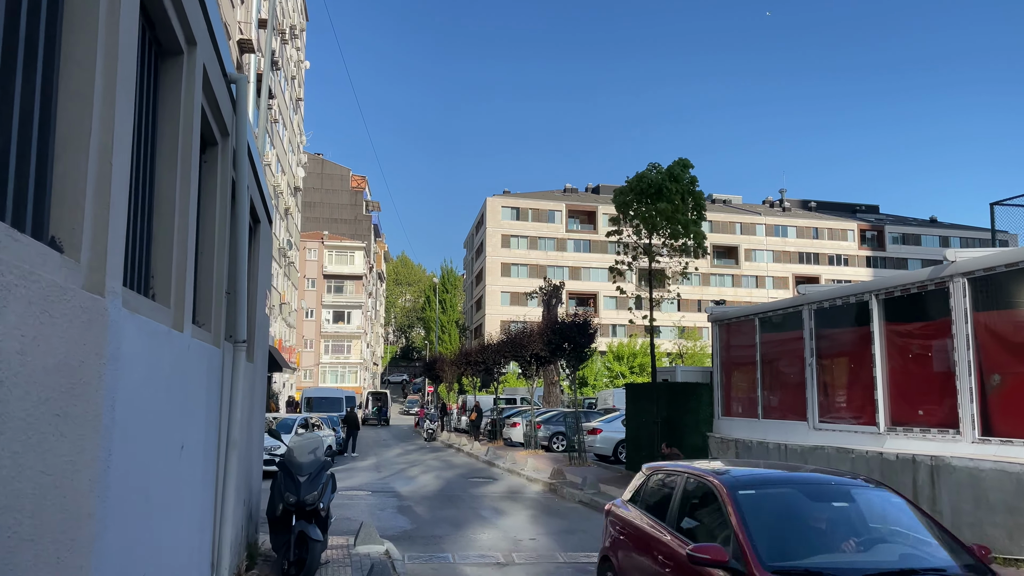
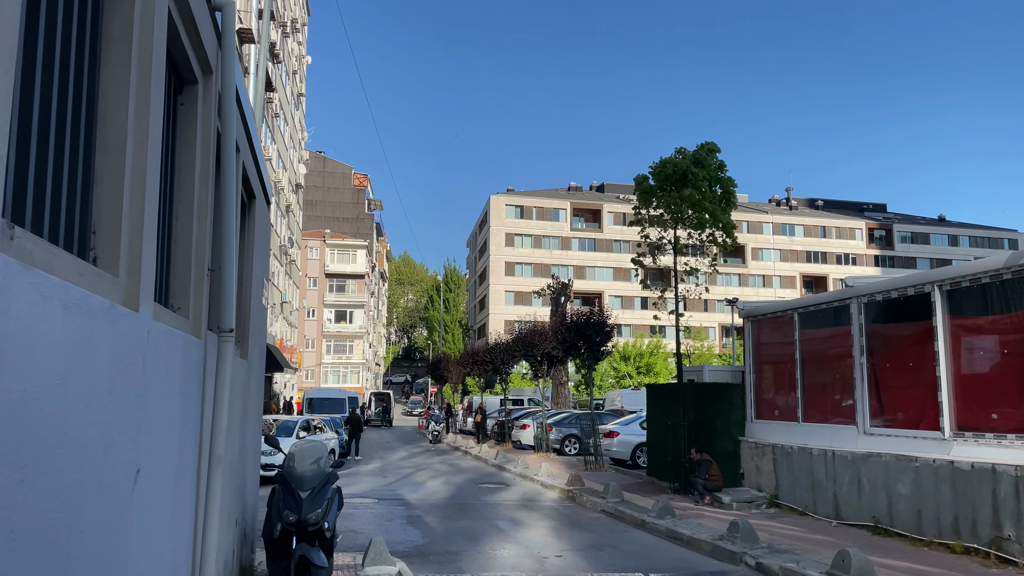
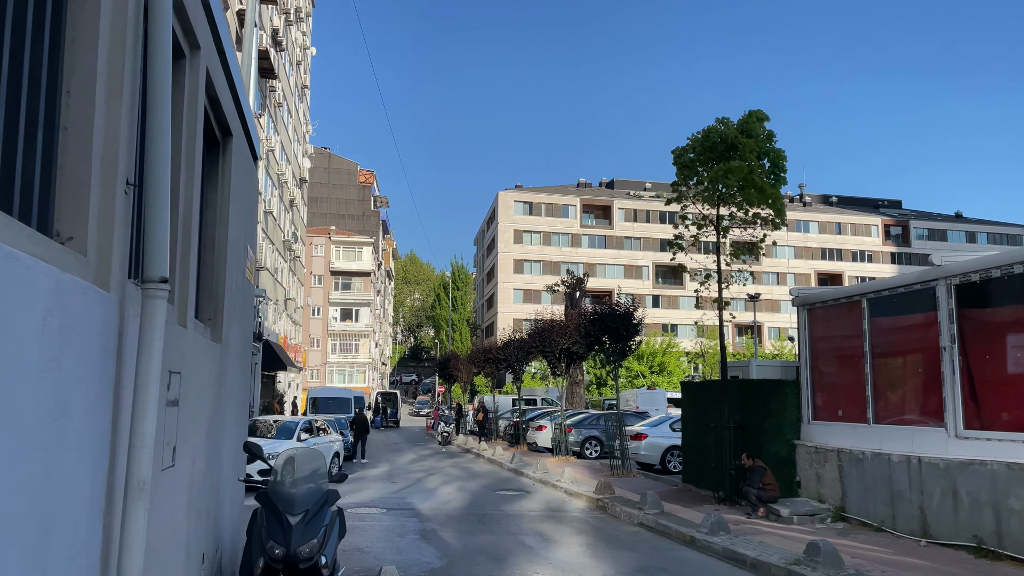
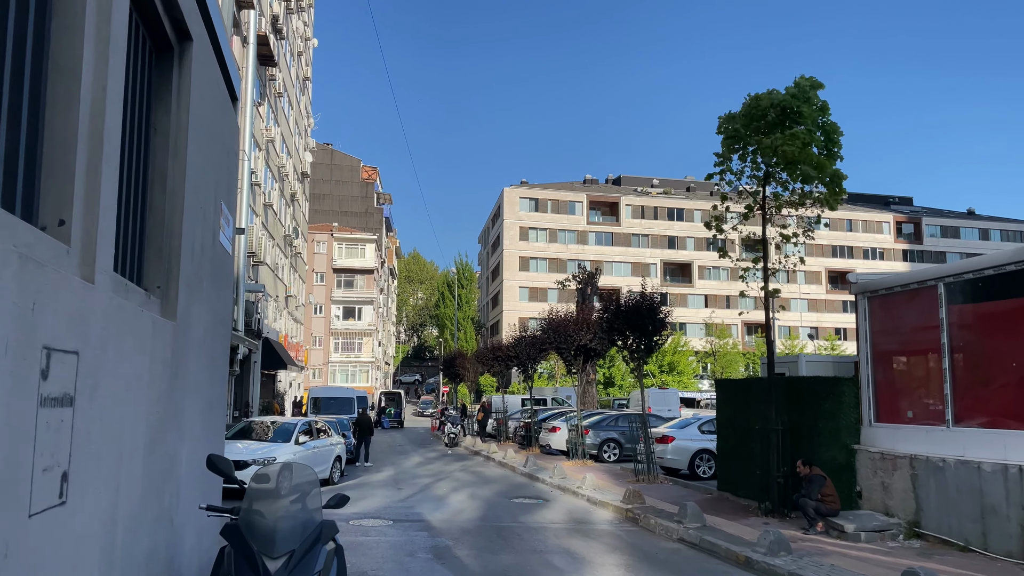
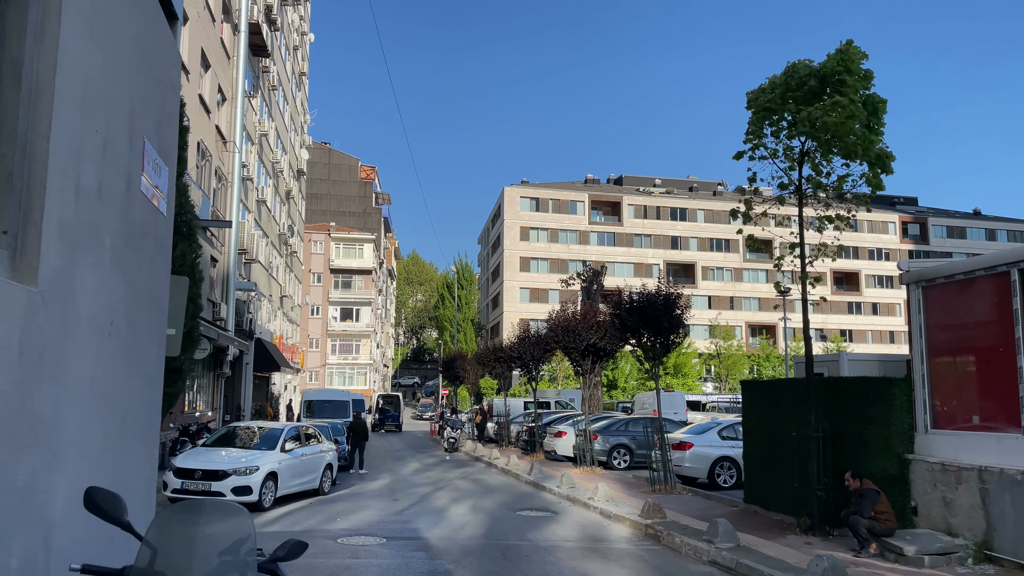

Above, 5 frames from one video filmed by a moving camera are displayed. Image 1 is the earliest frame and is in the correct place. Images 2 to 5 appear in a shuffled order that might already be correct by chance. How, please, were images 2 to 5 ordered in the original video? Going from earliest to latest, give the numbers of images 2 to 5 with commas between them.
2, 3, 4, 5
